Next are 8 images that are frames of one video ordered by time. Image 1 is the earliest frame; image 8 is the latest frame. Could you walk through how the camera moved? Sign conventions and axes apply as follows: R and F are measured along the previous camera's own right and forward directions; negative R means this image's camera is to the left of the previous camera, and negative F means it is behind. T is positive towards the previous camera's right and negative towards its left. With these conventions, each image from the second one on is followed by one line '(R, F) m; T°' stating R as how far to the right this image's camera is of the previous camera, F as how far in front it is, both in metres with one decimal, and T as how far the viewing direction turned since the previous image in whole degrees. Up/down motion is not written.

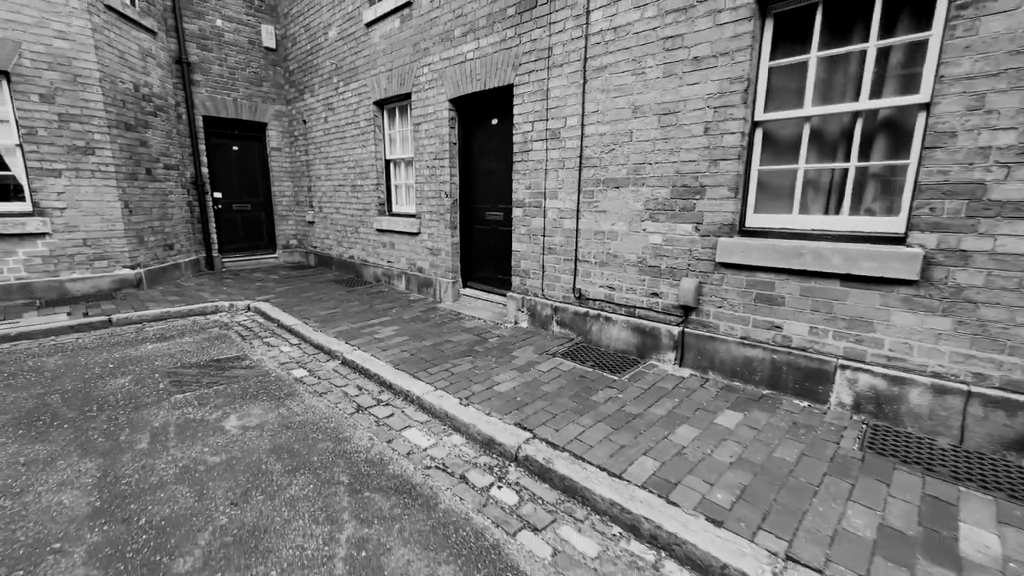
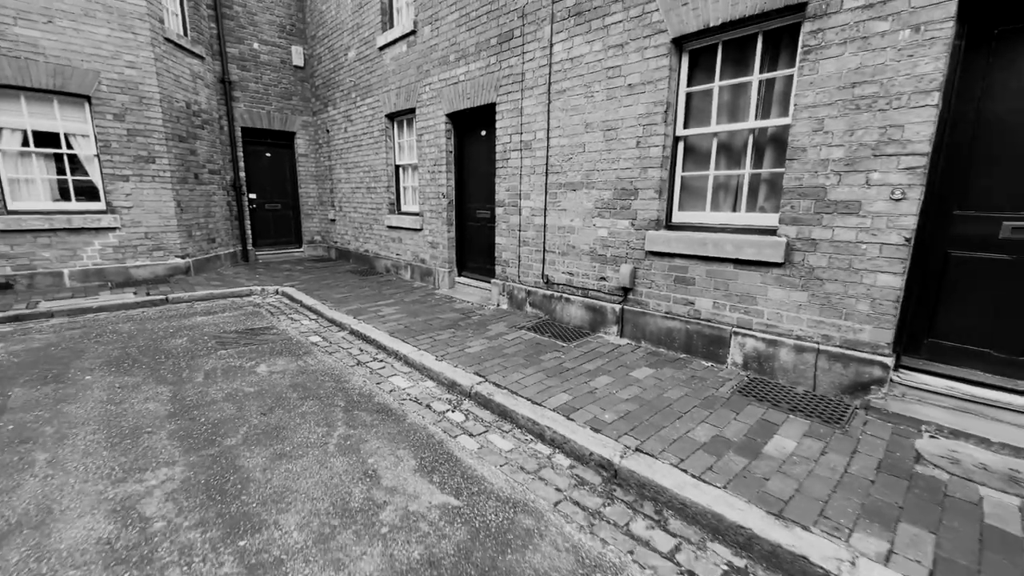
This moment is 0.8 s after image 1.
(+0.6, -0.9) m; -3°
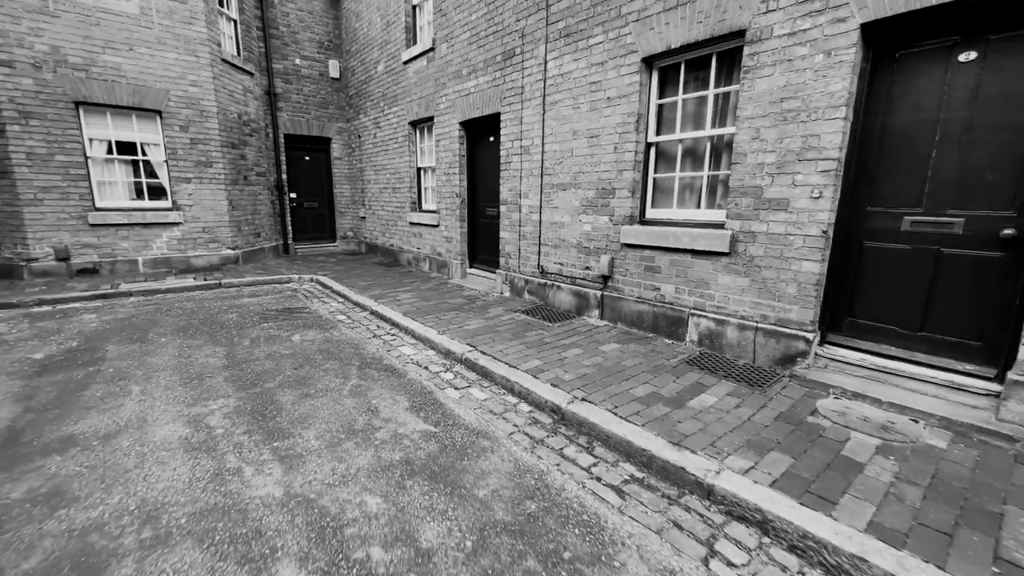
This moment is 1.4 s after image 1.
(+0.5, -0.7) m; -4°
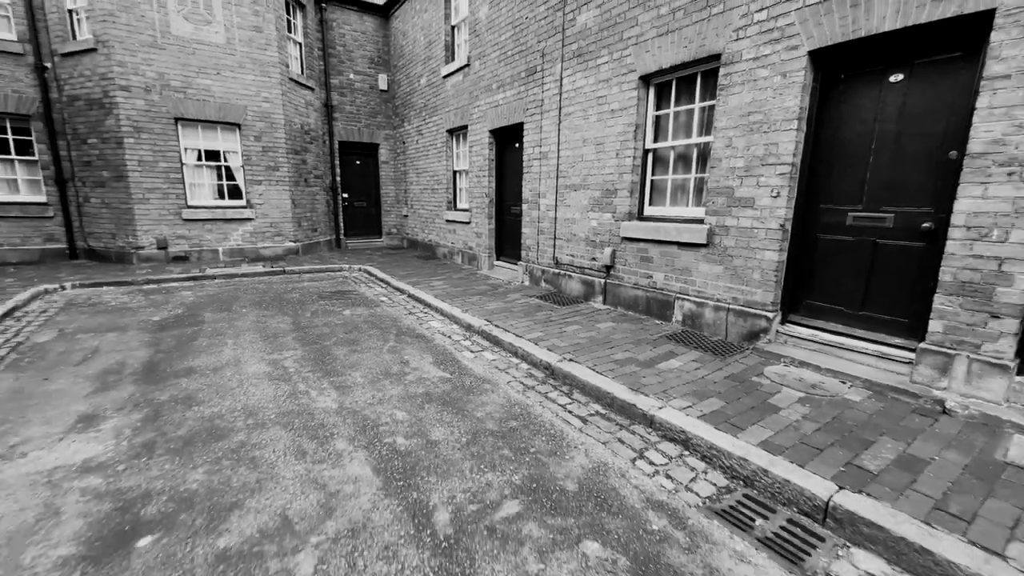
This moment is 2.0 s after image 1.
(+0.4, -0.8) m; -5°
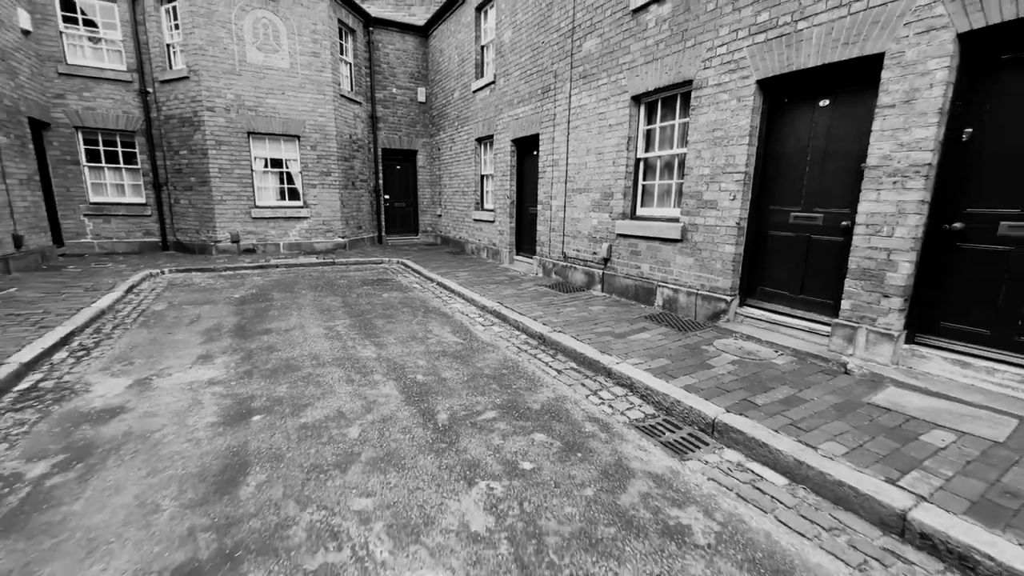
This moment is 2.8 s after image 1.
(+0.4, -1.0) m; -5°
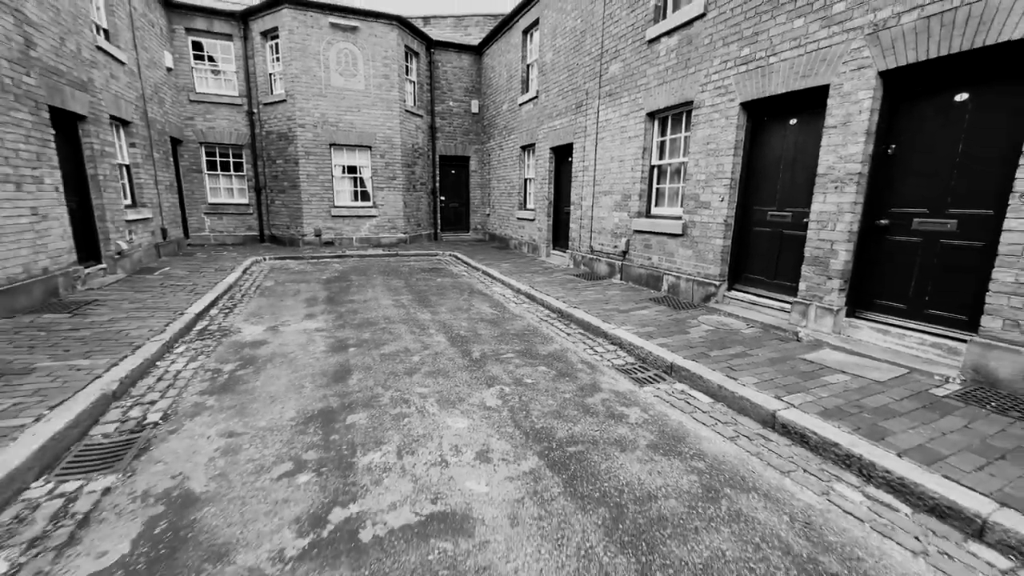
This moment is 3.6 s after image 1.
(+0.4, -1.3) m; -7°
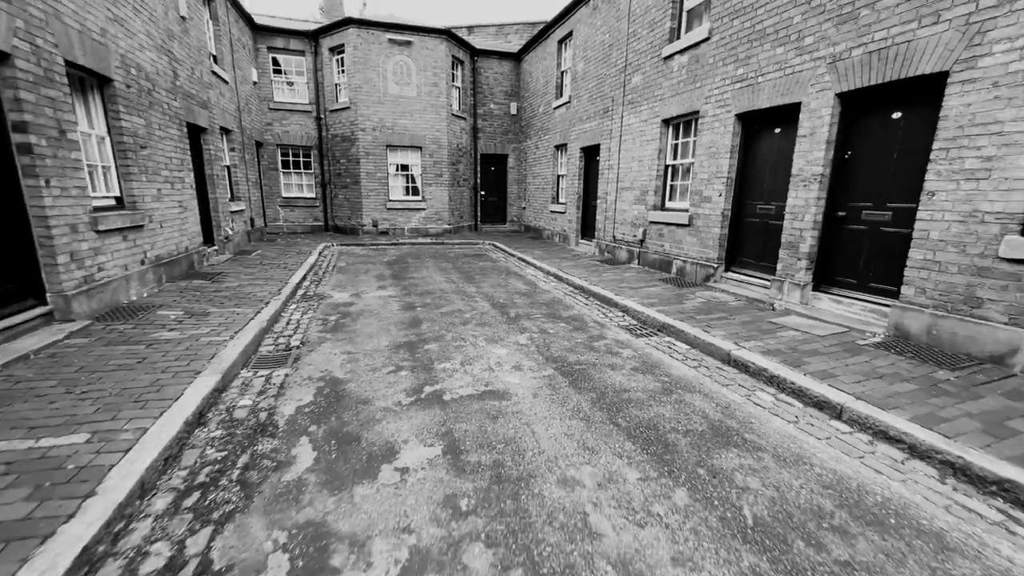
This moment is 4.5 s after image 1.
(+0.1, -1.4) m; -5°
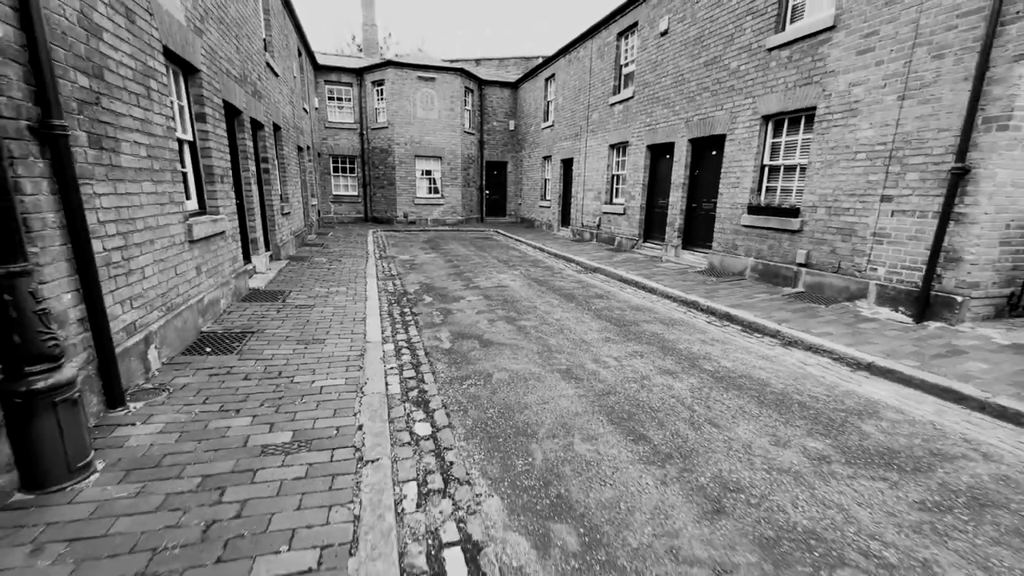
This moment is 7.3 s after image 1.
(0.0, -4.3) m; 0°
